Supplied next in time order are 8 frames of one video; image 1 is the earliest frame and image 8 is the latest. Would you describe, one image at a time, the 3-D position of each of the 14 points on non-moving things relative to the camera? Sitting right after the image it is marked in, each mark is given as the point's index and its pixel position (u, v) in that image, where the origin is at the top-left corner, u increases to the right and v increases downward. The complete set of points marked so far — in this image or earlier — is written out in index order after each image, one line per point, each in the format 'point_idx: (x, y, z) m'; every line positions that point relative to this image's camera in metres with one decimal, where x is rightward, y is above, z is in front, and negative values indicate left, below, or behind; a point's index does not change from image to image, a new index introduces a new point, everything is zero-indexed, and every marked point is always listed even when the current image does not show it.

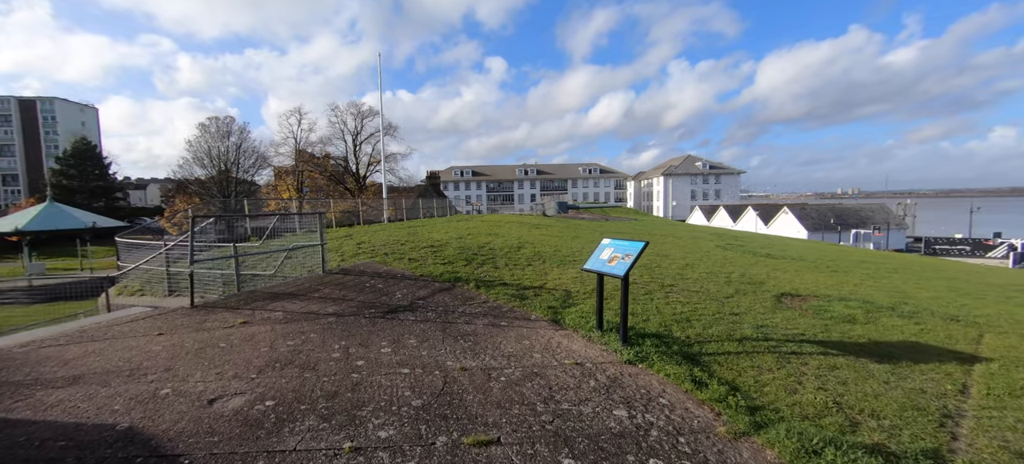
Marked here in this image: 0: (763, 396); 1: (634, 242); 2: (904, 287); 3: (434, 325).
0: (+2.5, -1.6, +4.0) m
1: (+1.4, -0.1, +4.8) m
2: (+10.9, -1.5, +11.3) m
3: (-1.0, -1.1, +5.0) m
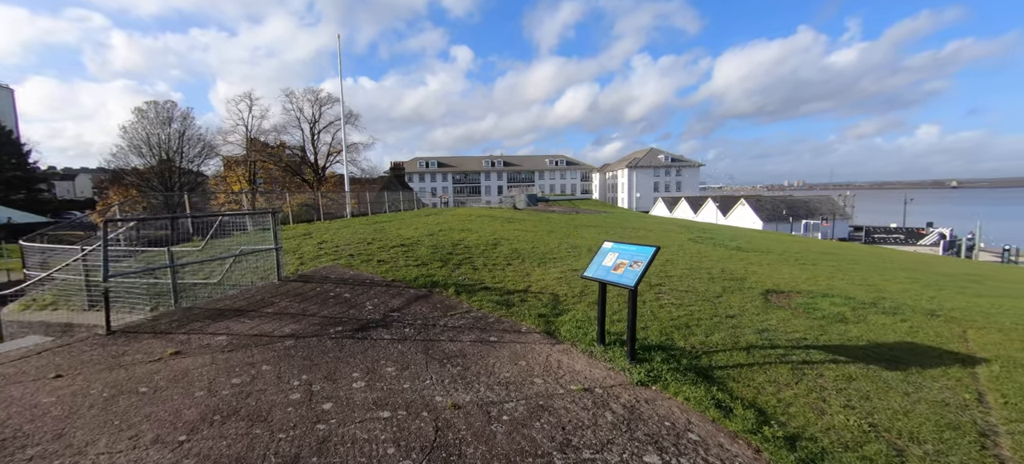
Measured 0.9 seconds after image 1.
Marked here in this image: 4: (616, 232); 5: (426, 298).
0: (+2.5, -1.7, +3.6) m
1: (+1.4, -0.2, +4.2) m
2: (+10.3, -1.3, +11.6) m
3: (-1.0, -1.2, +4.3) m
4: (+4.3, 0.0, +17.0) m
5: (-1.2, -1.0, +5.9) m
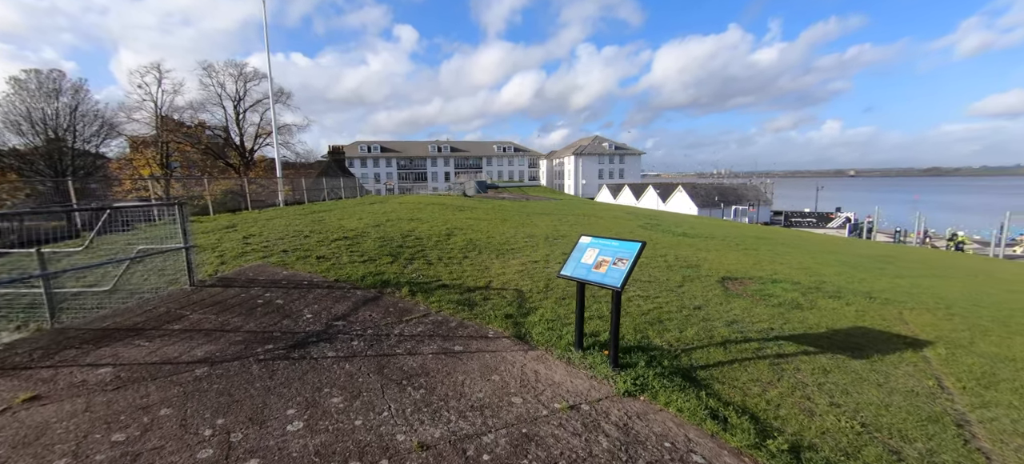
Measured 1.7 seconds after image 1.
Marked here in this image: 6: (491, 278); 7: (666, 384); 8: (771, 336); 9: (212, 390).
0: (+2.3, -1.6, +3.3) m
1: (+1.1, -0.1, +3.8) m
2: (+9.0, -0.9, +12.3) m
3: (-1.3, -1.1, +3.6) m
4: (+2.3, +0.5, +16.9) m
5: (-1.7, -0.9, +5.1) m
6: (-0.4, -0.8, +6.8) m
7: (+1.4, -1.4, +3.7) m
8: (+3.4, -1.3, +5.3) m
9: (-2.1, -1.1, +2.9) m
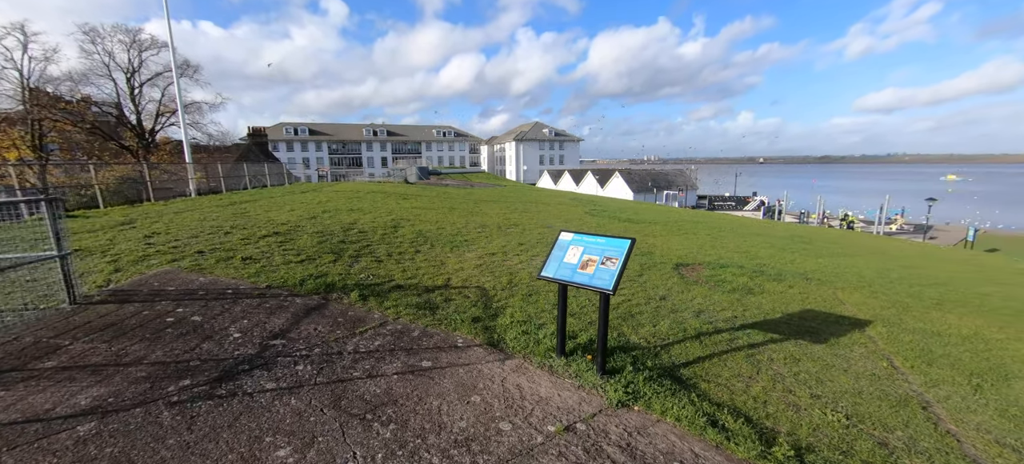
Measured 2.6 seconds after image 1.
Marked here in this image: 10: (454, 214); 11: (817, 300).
0: (+2.2, -1.6, +3.3) m
1: (+0.9, -0.1, +3.5) m
2: (+7.4, -0.4, +13.1) m
3: (-1.4, -1.2, +2.9) m
4: (+0.2, +1.0, +16.5) m
5: (-2.1, -0.9, +4.4) m
6: (-1.0, -0.7, +6.3) m
7: (+1.2, -1.3, +3.5) m
8: (+2.9, -1.2, +5.3) m
9: (-2.2, -1.2, +2.2) m
10: (-1.8, +0.6, +12.3) m
11: (+5.3, -1.2, +7.1) m
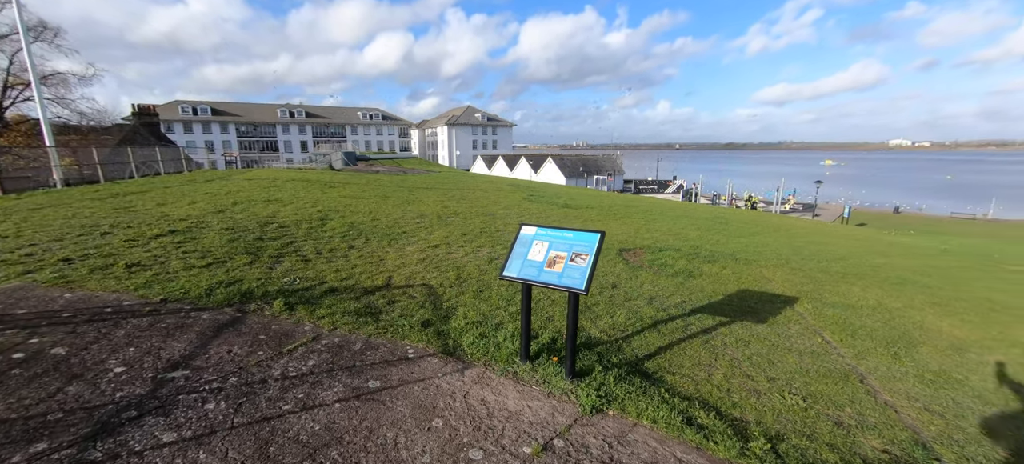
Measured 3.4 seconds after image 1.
0: (+1.9, -1.5, +3.2) m
1: (+0.6, 0.0, +3.2) m
2: (+5.5, +0.1, +13.7) m
3: (-1.6, -1.2, +2.3) m
4: (-2.3, +1.5, +15.9) m
5: (-2.5, -0.9, +3.6) m
6: (-1.7, -0.6, +5.7) m
7: (+0.9, -1.3, +3.3) m
8: (+2.3, -1.0, +5.4) m
9: (-2.2, -1.3, +1.4) m
10: (-3.5, +0.8, +11.5) m
11: (+4.3, -0.9, +7.5) m
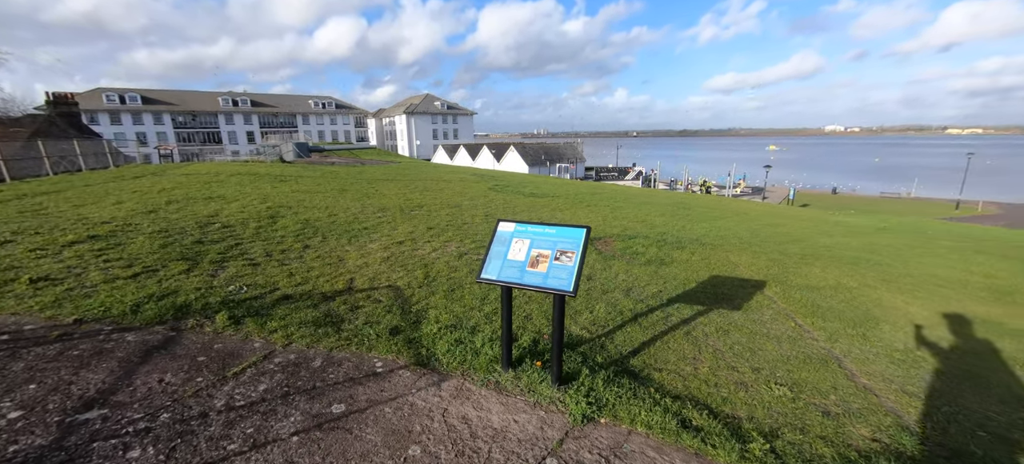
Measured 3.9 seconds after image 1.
0: (+1.8, -1.4, +3.1) m
1: (+0.4, 0.0, +2.9) m
2: (+4.4, +0.6, +13.9) m
3: (-1.6, -1.2, +1.9) m
4: (-3.6, +1.8, +15.3) m
5: (-2.6, -0.9, +3.1) m
6: (-2.1, -0.5, +5.2) m
7: (+0.8, -1.2, +3.1) m
8: (+2.0, -0.9, +5.3) m
9: (-2.2, -1.4, +1.0) m
10: (-4.4, +0.9, +10.8) m
11: (+3.8, -0.6, +7.5) m
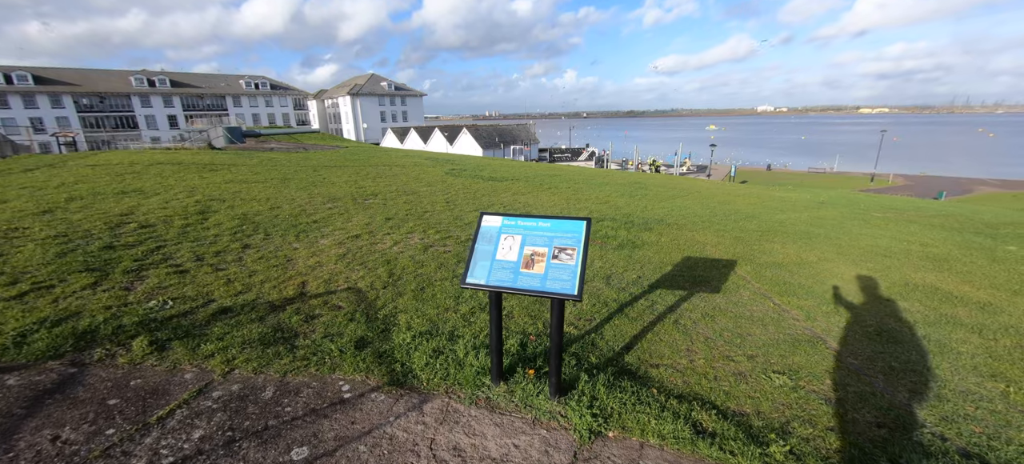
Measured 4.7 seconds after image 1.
0: (+1.7, -1.3, +3.0) m
1: (+0.3, +0.1, +2.5) m
2: (+3.0, +1.2, +13.8) m
3: (-1.5, -1.3, +1.3) m
4: (-5.1, +2.1, +14.3) m
5: (-2.7, -1.0, +2.4) m
6: (-2.3, -0.5, +4.6) m
7: (+0.8, -1.1, +2.8) m
8: (+1.7, -0.7, +5.1) m
9: (-1.9, -1.5, +0.4) m
10: (-5.4, +1.1, +9.8) m
11: (+3.2, -0.2, +7.5) m
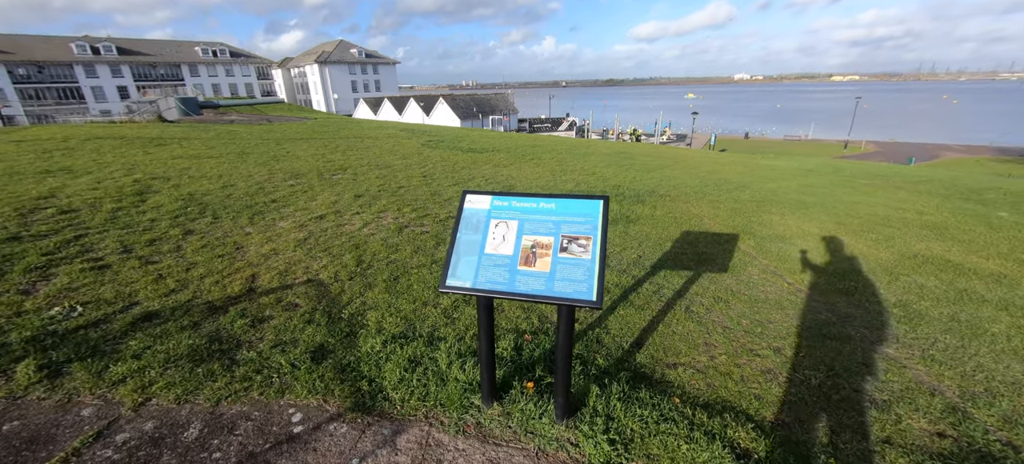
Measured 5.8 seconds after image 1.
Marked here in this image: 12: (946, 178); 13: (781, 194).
0: (+1.7, -1.1, +2.5) m
1: (+0.3, +0.2, +1.9) m
2: (+2.4, +2.1, +13.2) m
3: (-1.5, -1.3, +0.8) m
4: (-5.7, +2.9, +13.3) m
5: (-2.7, -1.0, +1.8) m
6: (-2.5, -0.3, +3.9) m
7: (+0.7, -1.0, +2.3) m
8: (+1.5, -0.4, +4.6) m
9: (-1.8, -1.6, -0.2) m
10: (-5.7, +1.5, +8.8) m
11: (+3.0, +0.2, +7.1) m
12: (+15.5, +1.9, +14.5) m
13: (+6.7, +1.0, +10.2) m
